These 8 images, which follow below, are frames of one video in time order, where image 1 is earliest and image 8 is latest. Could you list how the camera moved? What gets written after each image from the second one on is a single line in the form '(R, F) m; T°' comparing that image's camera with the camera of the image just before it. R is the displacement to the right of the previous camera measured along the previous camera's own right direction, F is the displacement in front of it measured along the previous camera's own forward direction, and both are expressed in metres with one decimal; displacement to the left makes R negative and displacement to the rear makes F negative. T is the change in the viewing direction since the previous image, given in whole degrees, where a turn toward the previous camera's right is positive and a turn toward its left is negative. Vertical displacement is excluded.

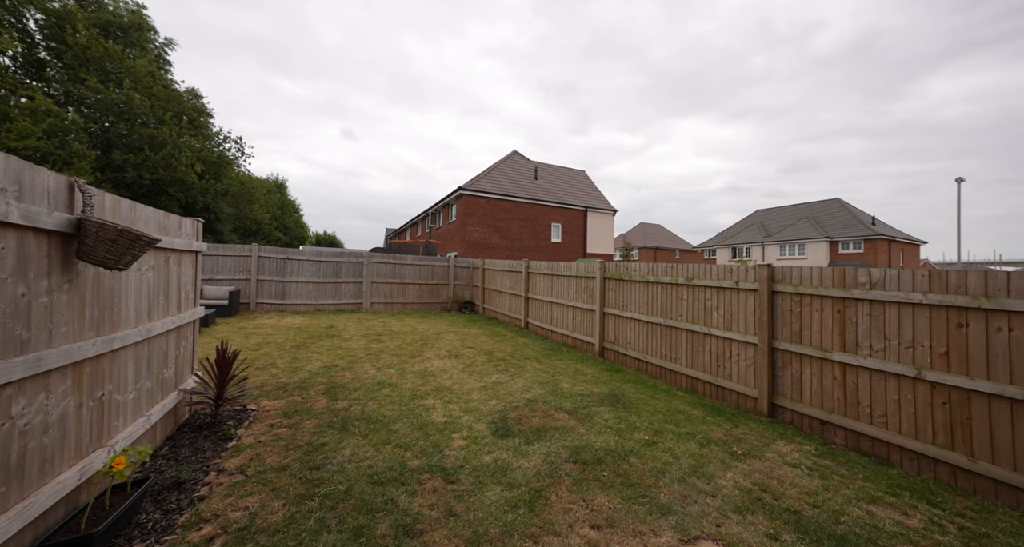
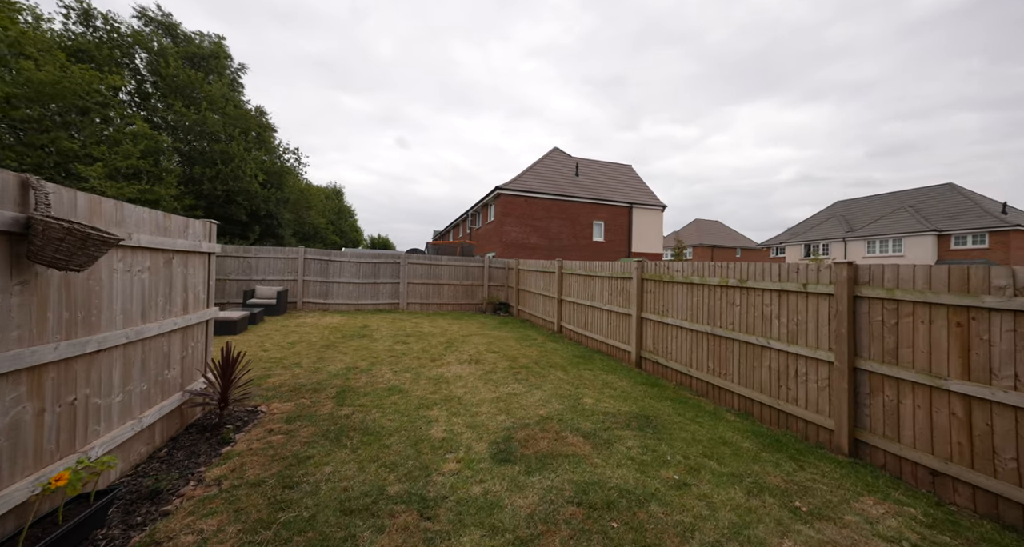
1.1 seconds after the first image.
(+0.5, +0.6) m; -8°
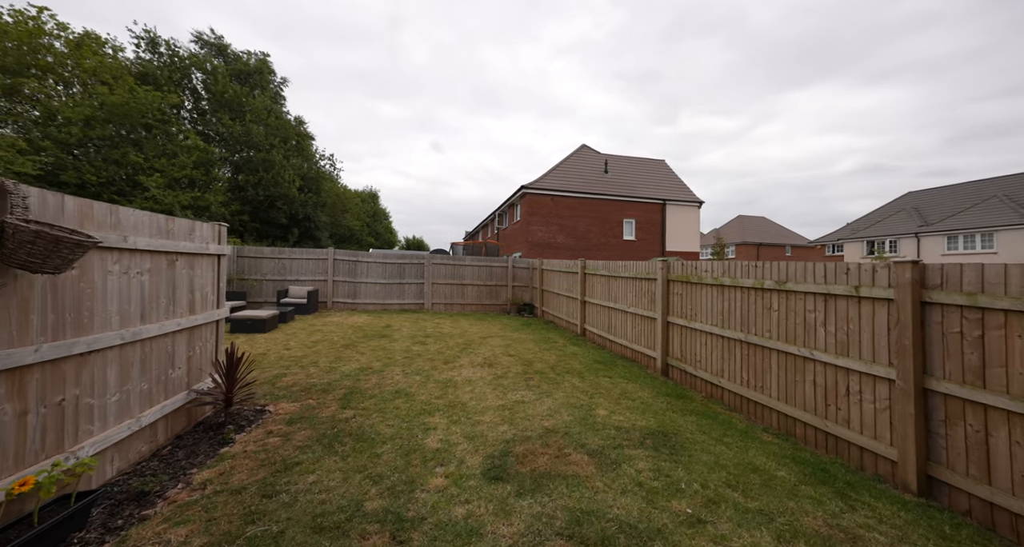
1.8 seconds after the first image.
(+0.3, +0.3) m; -6°
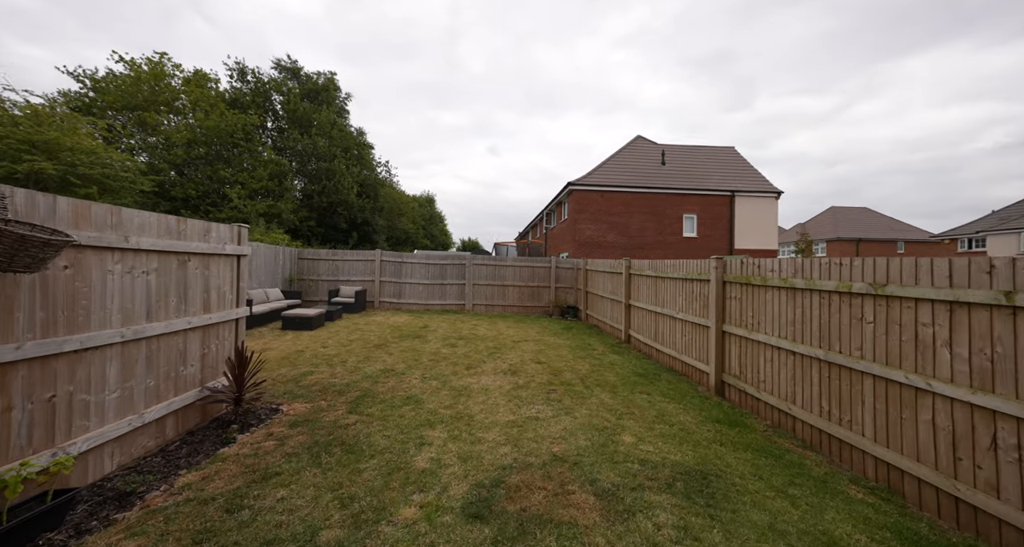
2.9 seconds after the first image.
(+0.5, +0.6) m; -9°
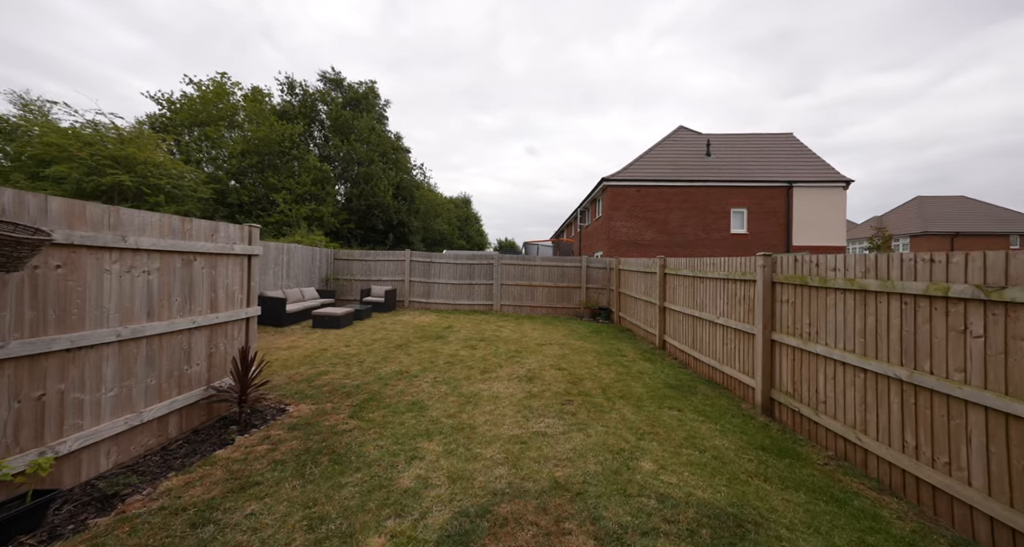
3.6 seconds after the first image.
(+0.3, +0.4) m; -6°
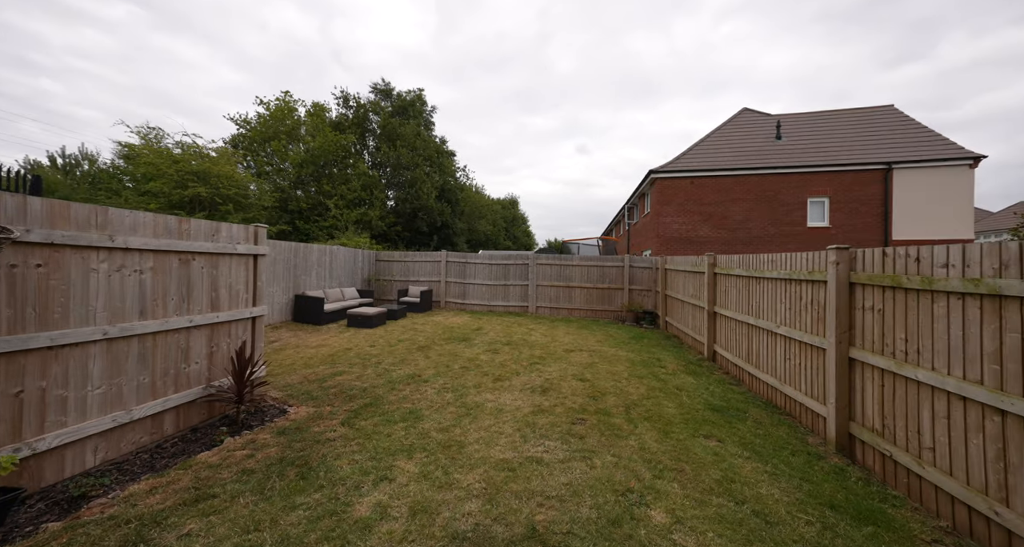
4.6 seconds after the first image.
(+0.5, +0.6) m; -8°
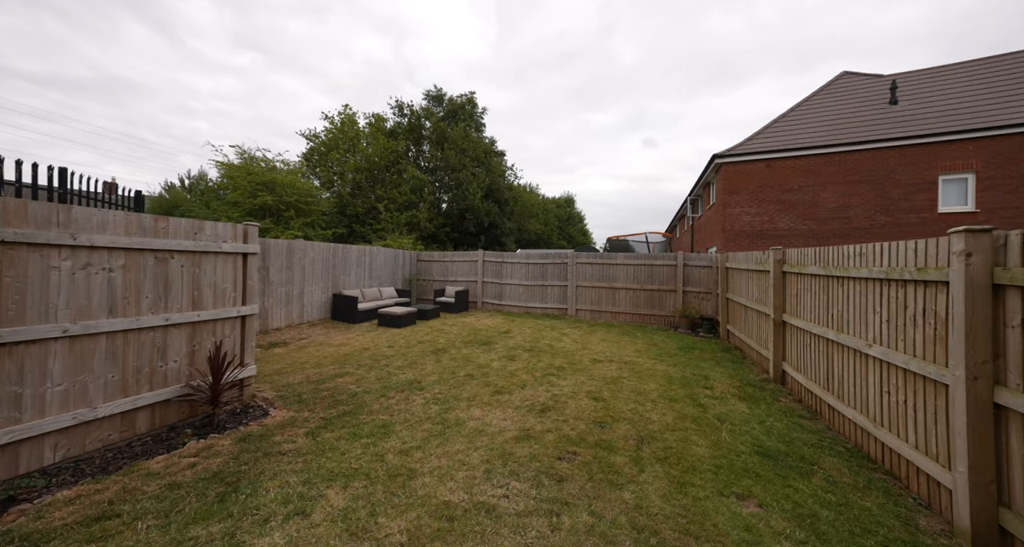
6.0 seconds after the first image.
(+0.7, +0.7) m; -10°
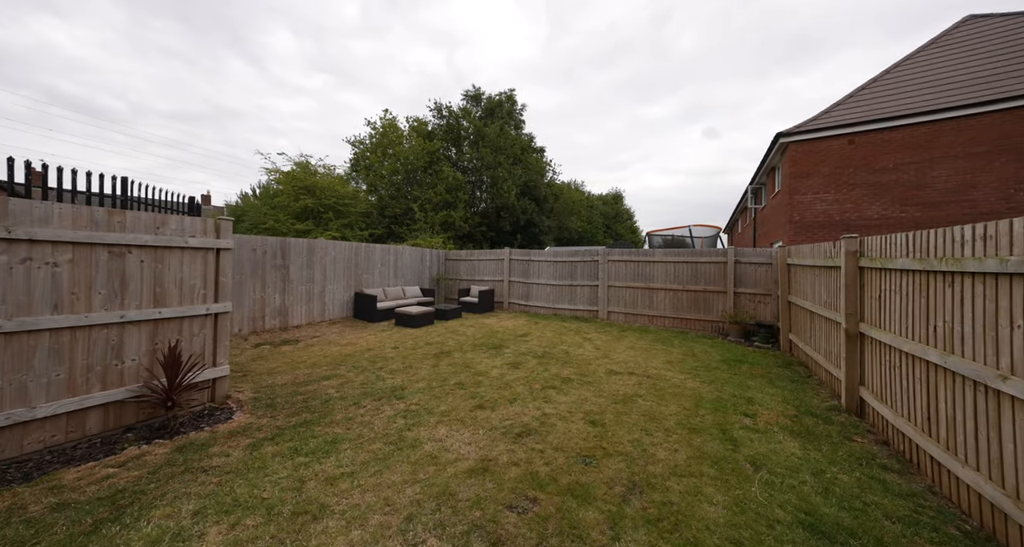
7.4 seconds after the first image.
(+0.6, +0.7) m; -8°
